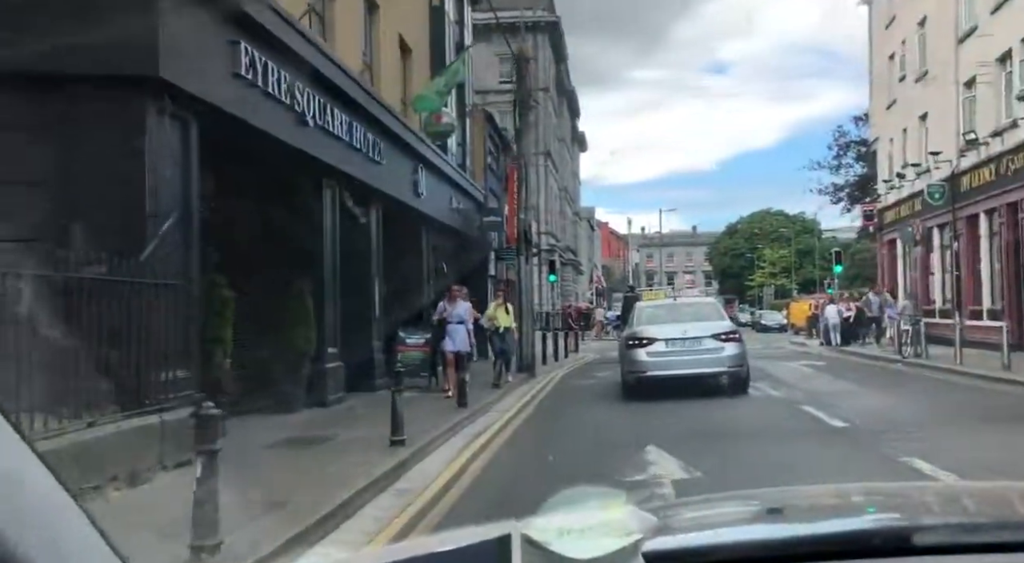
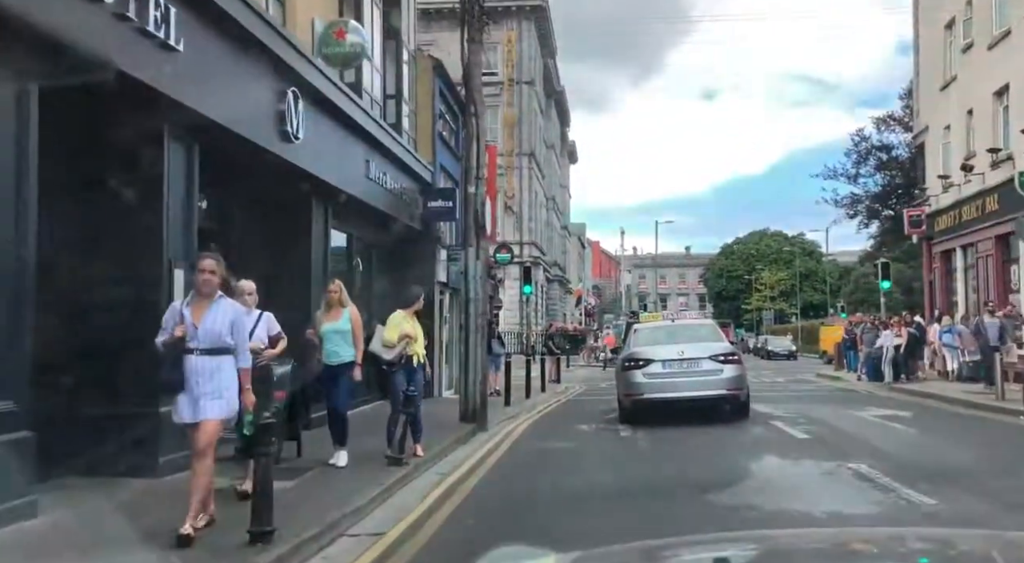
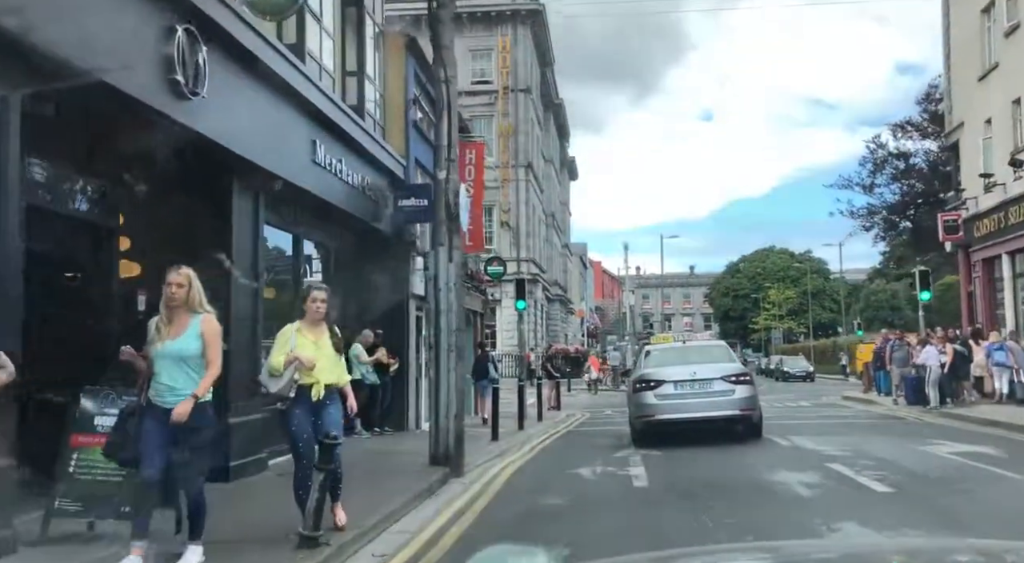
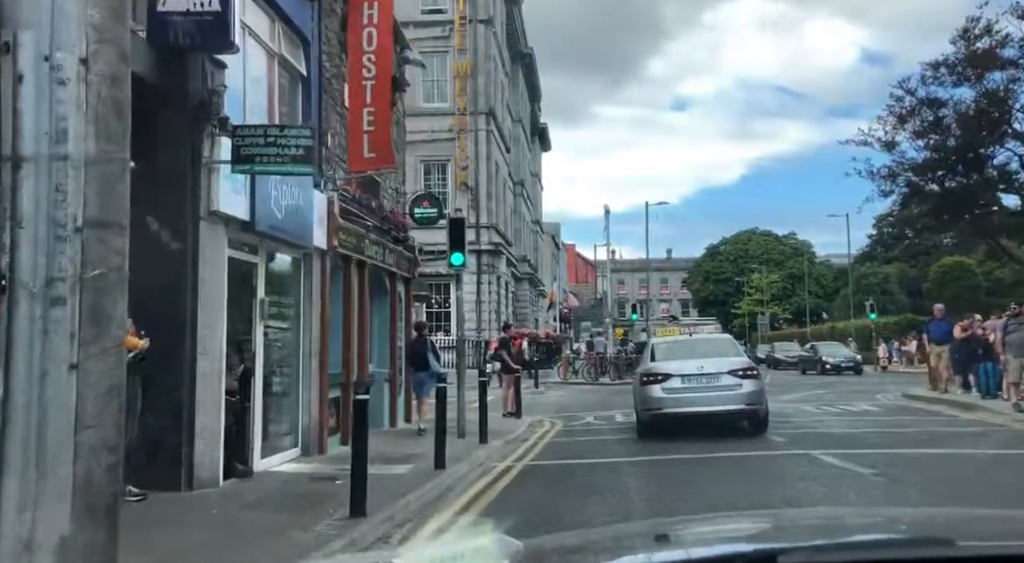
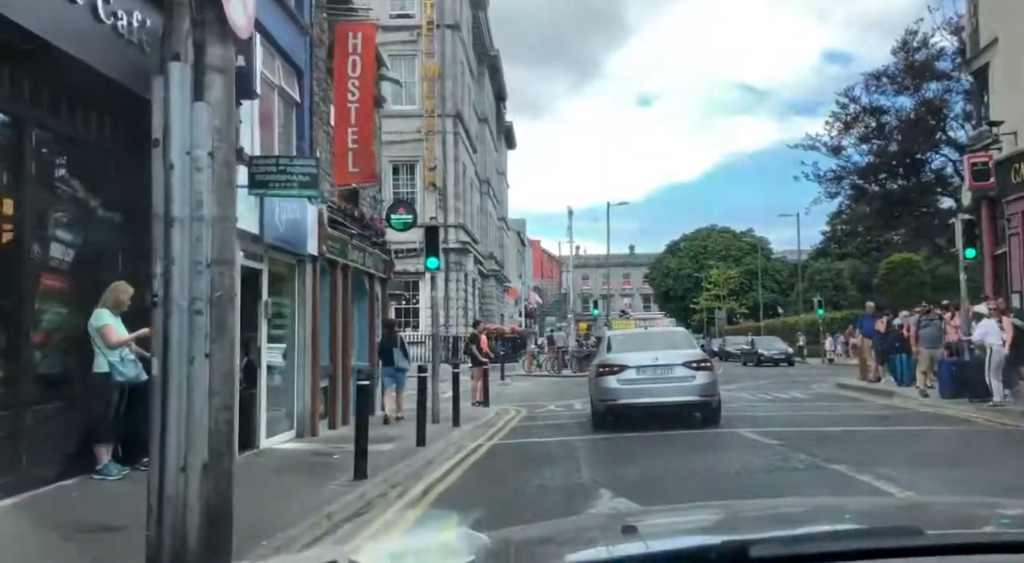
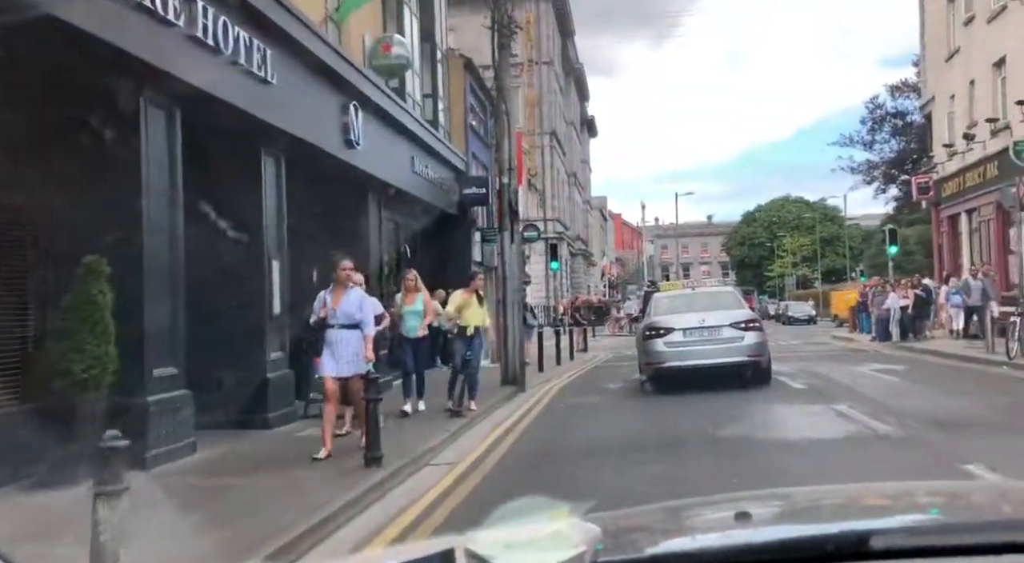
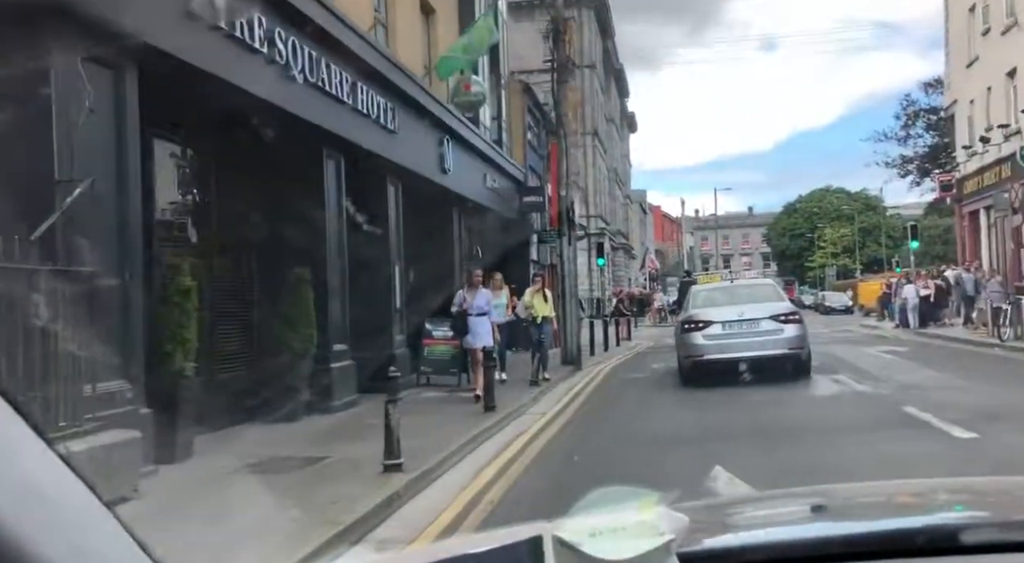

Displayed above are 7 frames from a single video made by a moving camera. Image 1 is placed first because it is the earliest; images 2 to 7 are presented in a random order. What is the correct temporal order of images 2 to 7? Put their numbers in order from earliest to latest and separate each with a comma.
7, 6, 2, 3, 5, 4
